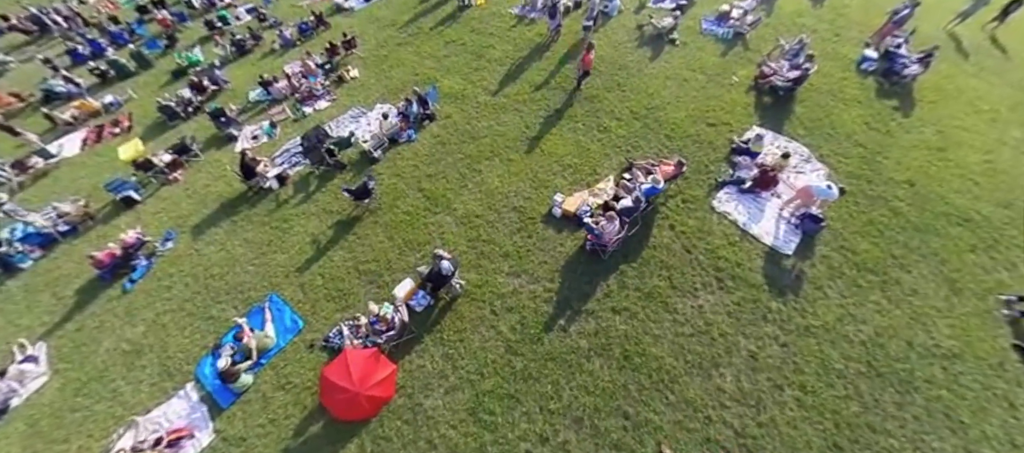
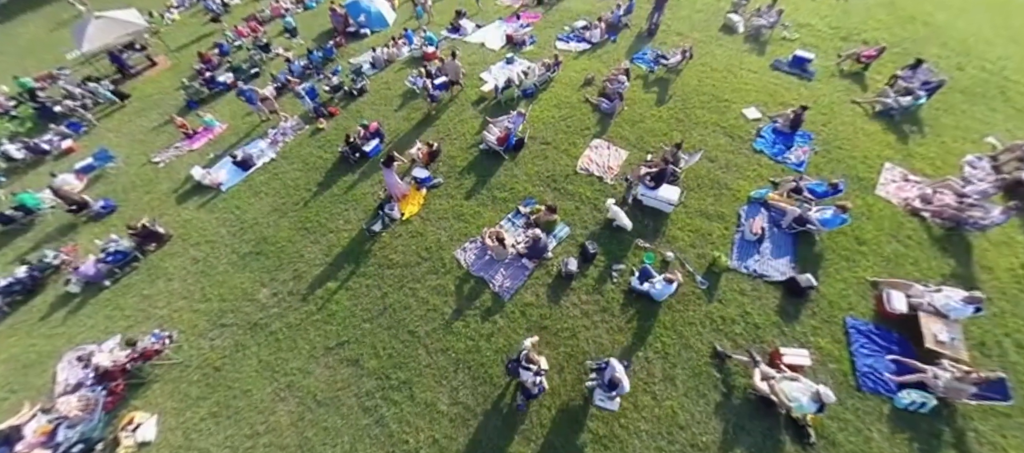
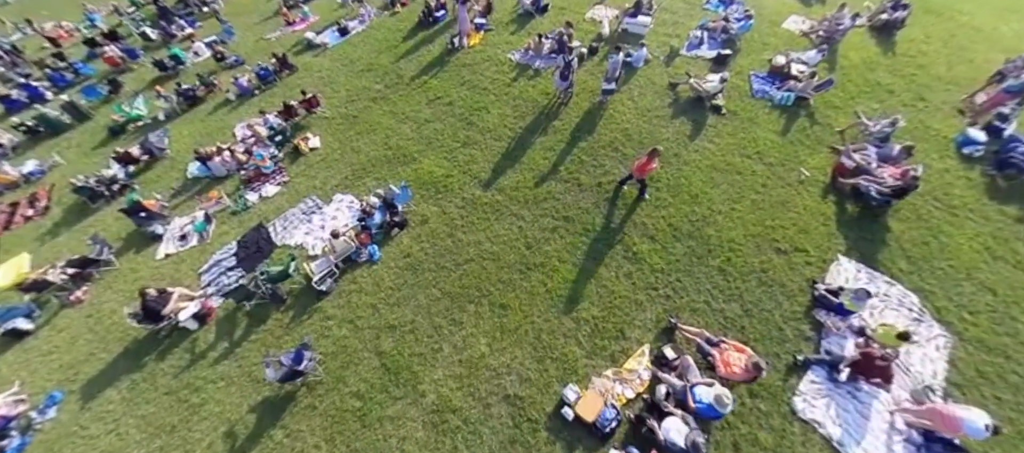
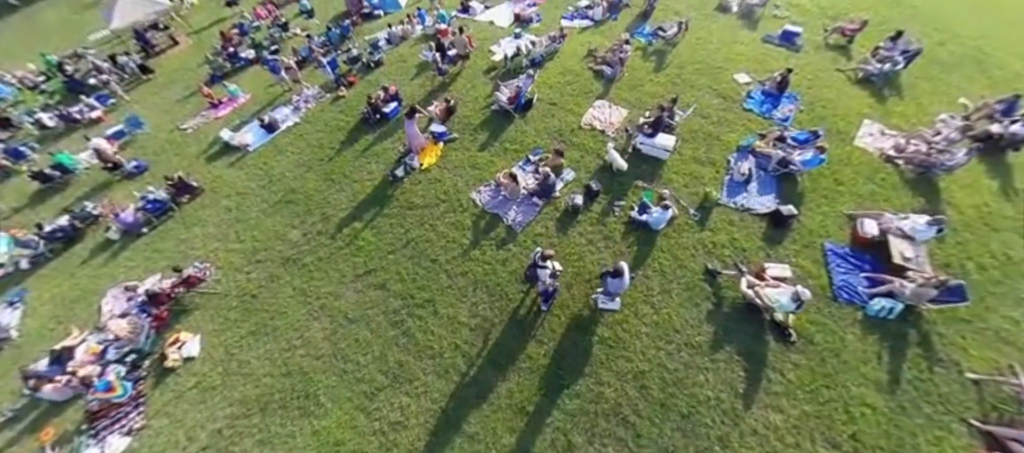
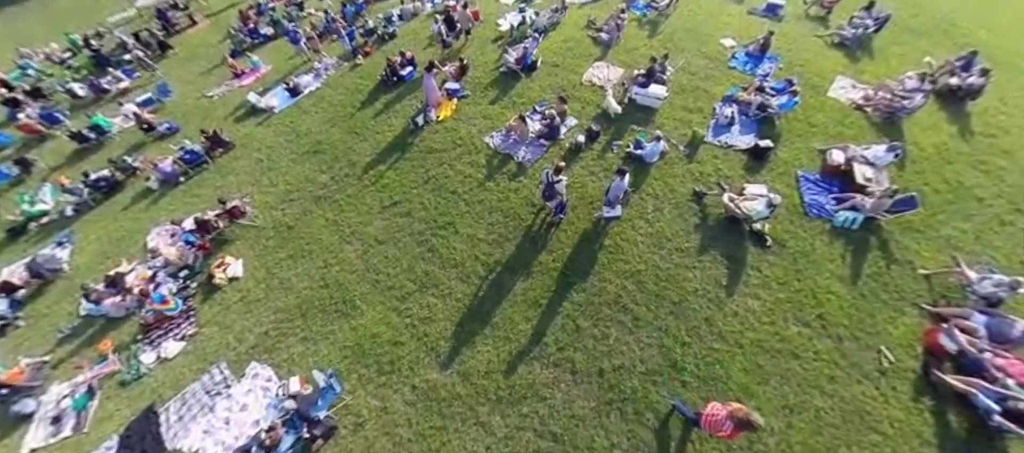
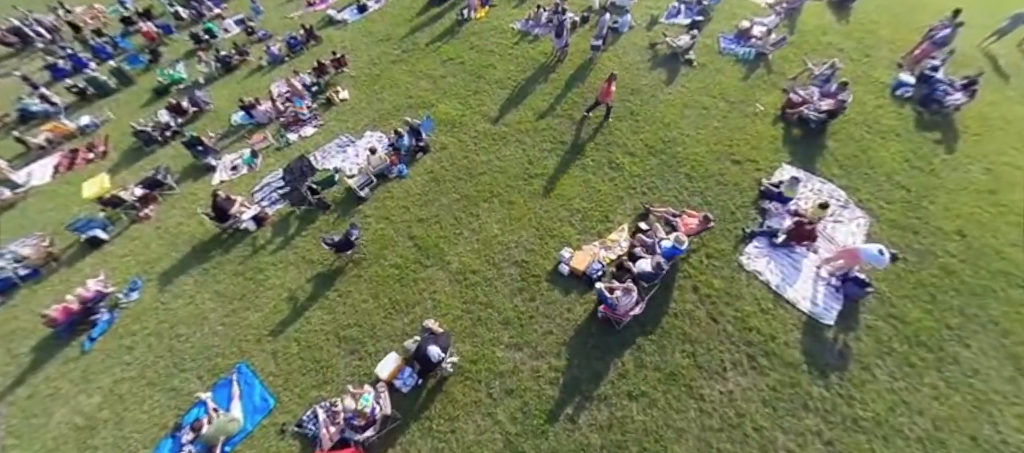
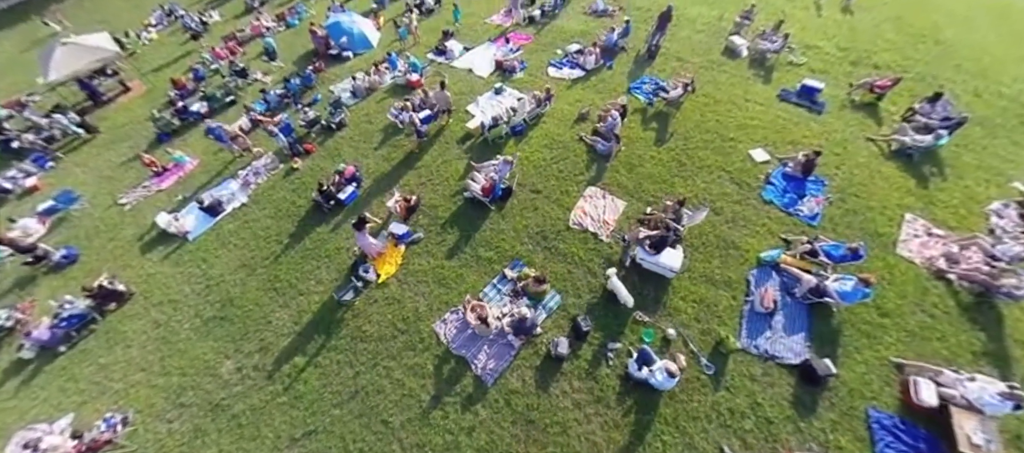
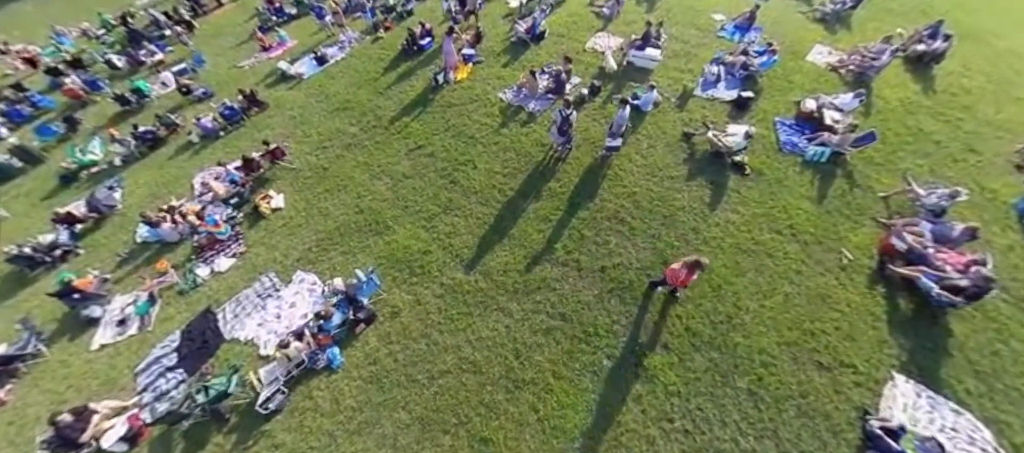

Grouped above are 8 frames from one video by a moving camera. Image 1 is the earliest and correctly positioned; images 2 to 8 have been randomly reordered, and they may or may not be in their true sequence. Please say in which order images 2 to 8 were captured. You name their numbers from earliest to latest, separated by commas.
6, 3, 8, 5, 4, 2, 7
